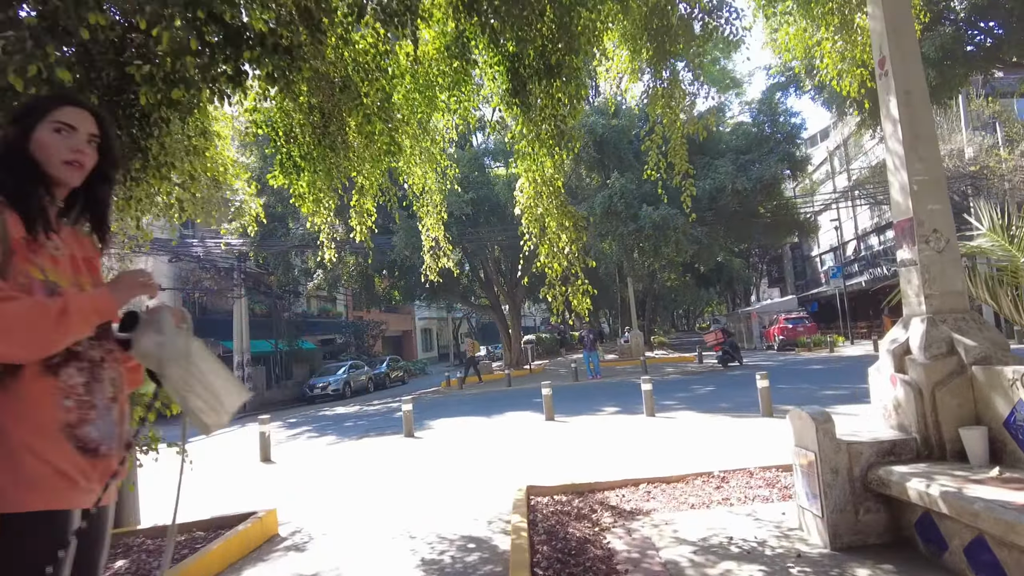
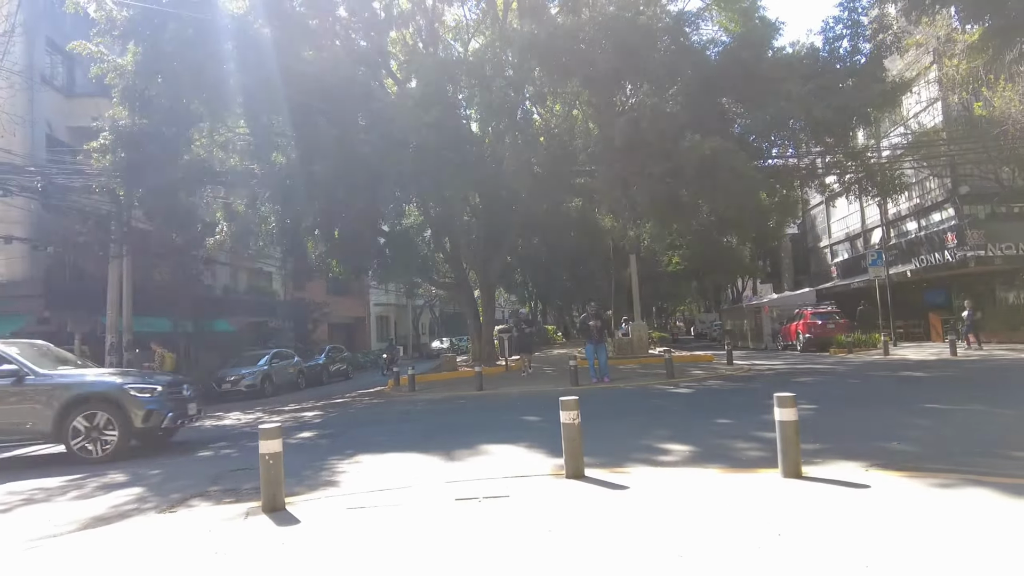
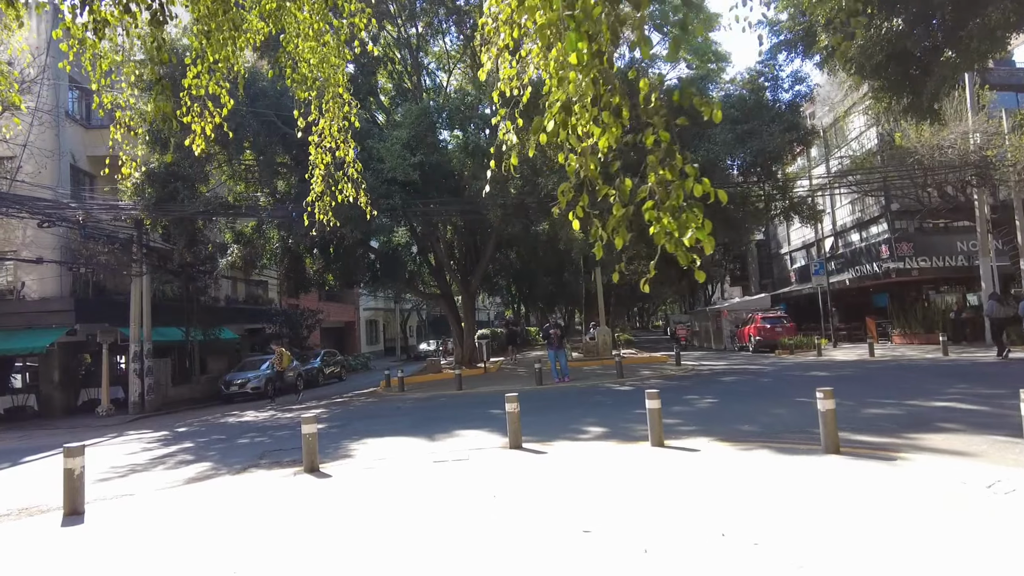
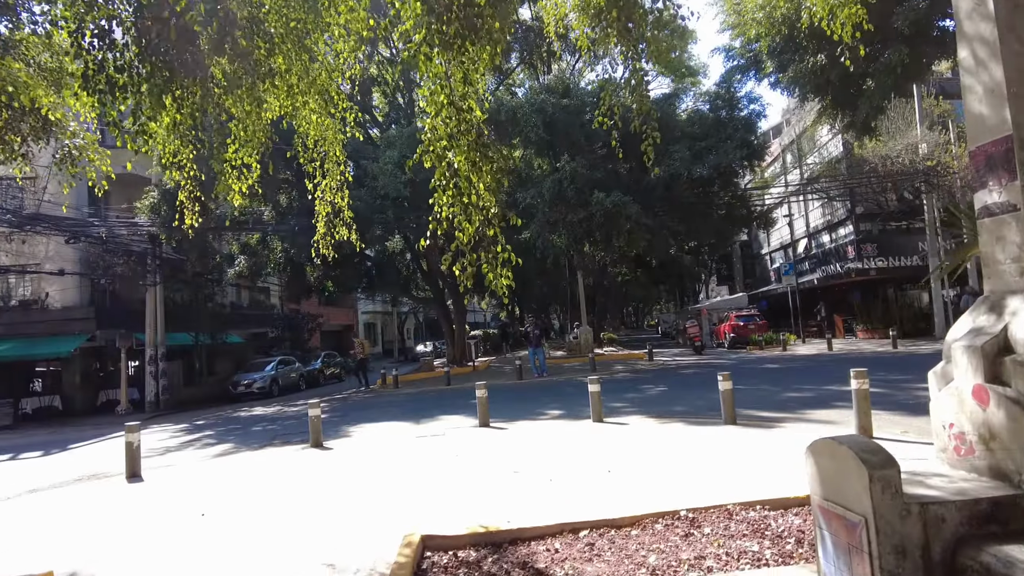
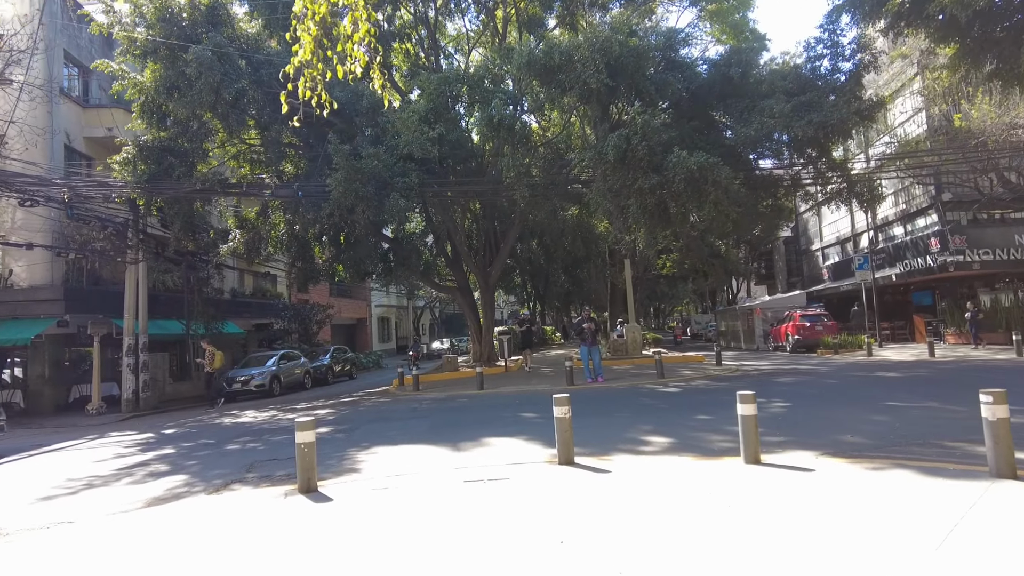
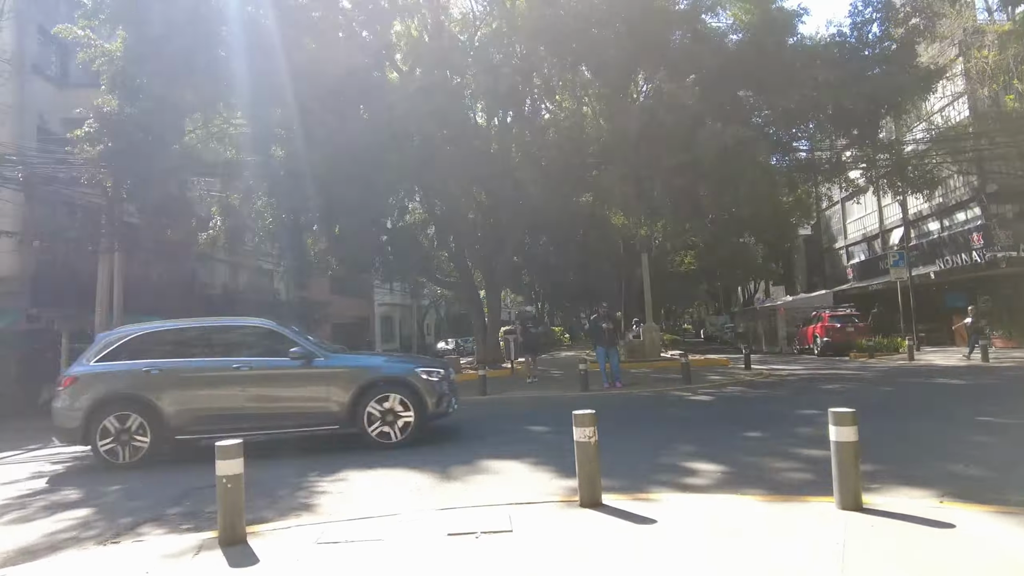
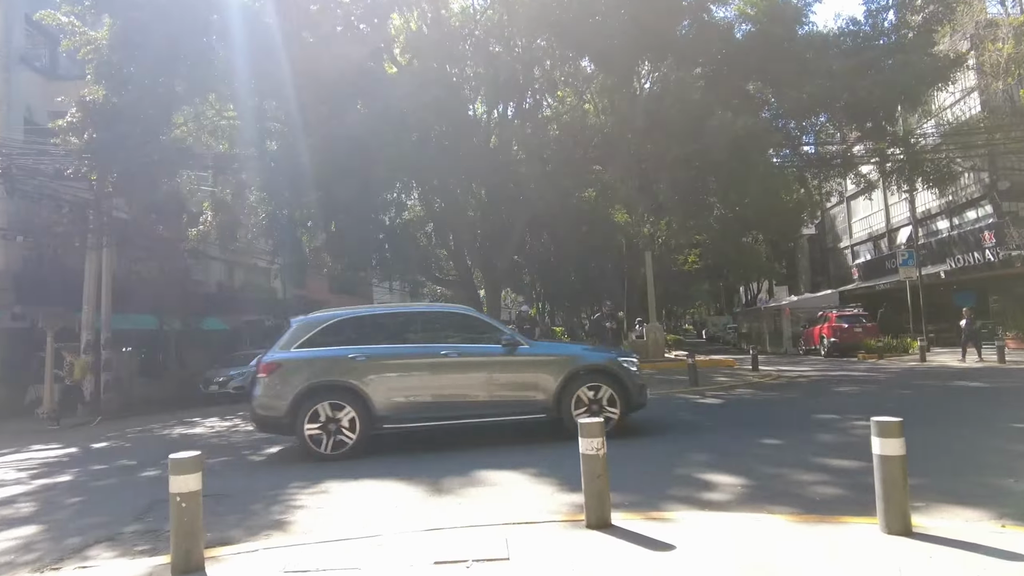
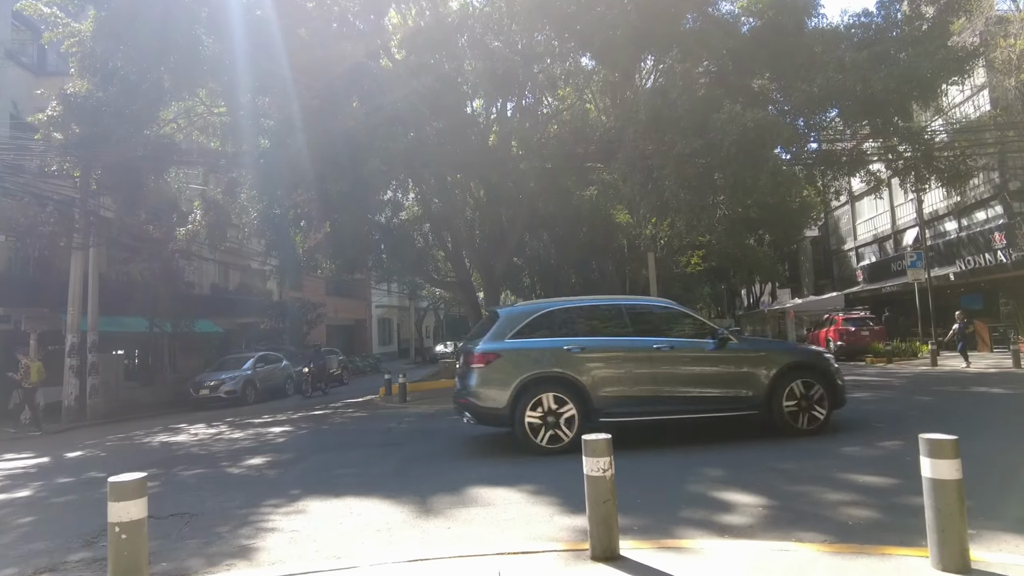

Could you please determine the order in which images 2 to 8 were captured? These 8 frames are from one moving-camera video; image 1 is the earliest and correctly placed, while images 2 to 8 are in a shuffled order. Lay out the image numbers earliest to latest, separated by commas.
4, 3, 5, 2, 6, 7, 8
